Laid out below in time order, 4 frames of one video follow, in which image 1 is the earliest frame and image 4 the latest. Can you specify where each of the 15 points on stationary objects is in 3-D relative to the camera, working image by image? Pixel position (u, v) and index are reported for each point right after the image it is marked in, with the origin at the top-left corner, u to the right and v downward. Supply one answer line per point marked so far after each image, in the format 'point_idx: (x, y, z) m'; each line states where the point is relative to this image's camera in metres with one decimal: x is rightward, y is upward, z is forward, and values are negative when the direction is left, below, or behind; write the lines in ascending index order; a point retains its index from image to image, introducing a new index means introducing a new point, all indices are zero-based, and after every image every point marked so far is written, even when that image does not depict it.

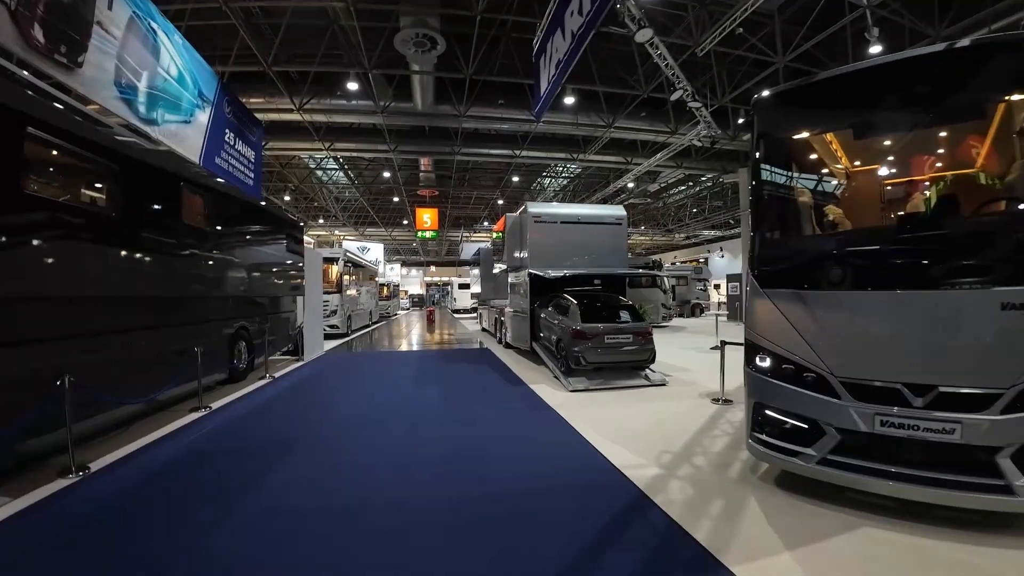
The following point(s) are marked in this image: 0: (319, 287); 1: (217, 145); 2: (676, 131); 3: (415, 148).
0: (-4.6, 0.0, +10.1) m
1: (-4.9, +2.4, +7.1) m
2: (+4.6, +4.4, +11.9) m
3: (-3.2, +4.5, +13.7) m
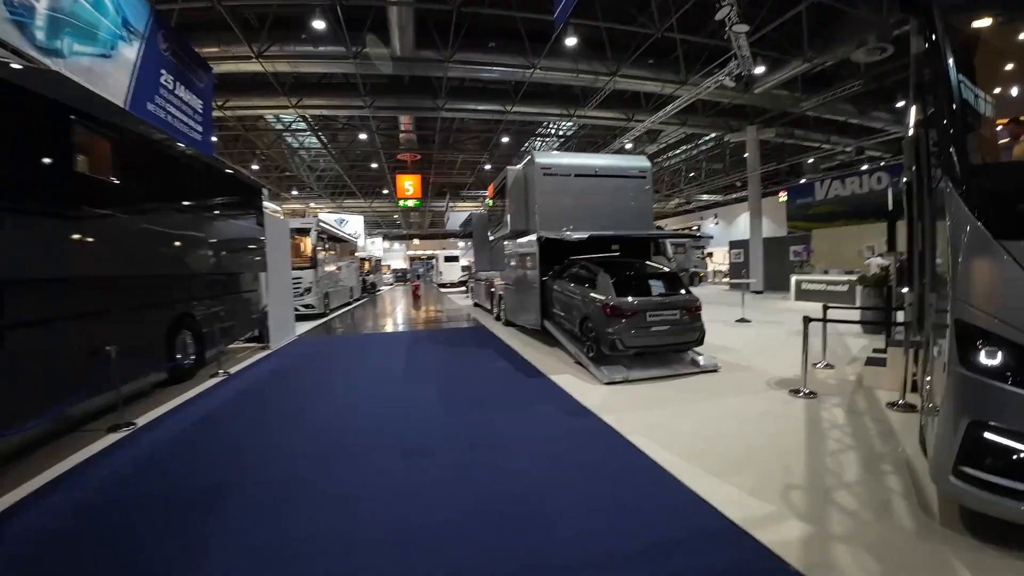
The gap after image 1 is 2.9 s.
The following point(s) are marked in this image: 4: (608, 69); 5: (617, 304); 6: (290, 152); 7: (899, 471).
0: (-4.7, +0.5, +8.8) m
1: (-4.9, +2.7, +5.7) m
2: (+4.4, +5.2, +10.7) m
3: (-3.4, +5.3, +12.2) m
4: (+2.3, +5.4, +10.3) m
5: (+1.1, -0.2, +4.5) m
6: (-9.2, +5.7, +17.5) m
7: (+2.2, -1.0, +2.4) m
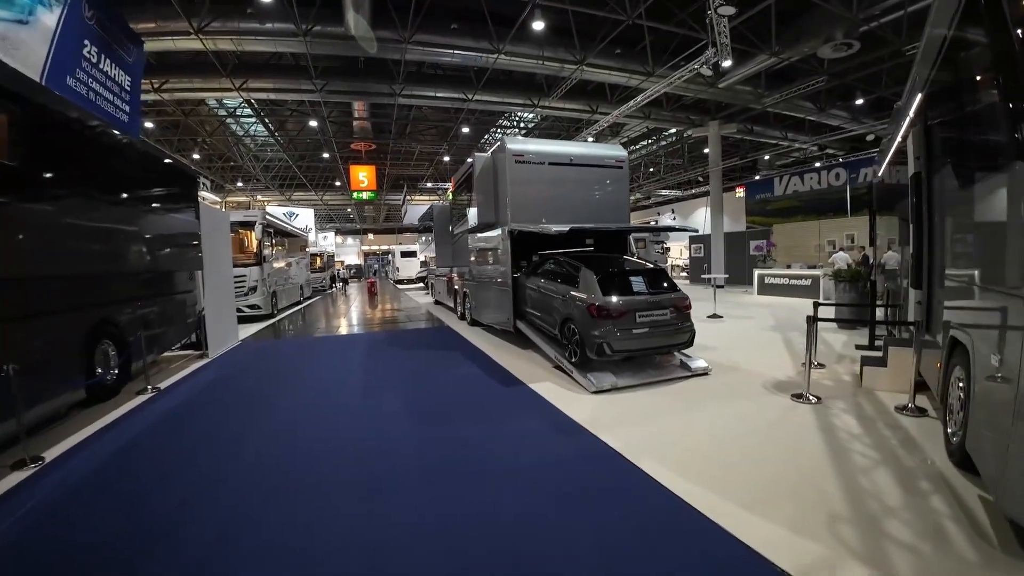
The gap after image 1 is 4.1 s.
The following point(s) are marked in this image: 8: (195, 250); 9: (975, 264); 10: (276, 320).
0: (-5.3, +0.5, +7.9) m
1: (-5.2, +2.7, +4.7) m
2: (+3.5, +5.3, +10.5) m
3: (-4.4, +5.4, +11.3) m
4: (+1.5, +5.5, +10.0) m
5: (+0.9, -0.2, +4.2) m
6: (-10.7, +5.7, +16.1) m
7: (+2.2, -1.0, +2.2) m
8: (-4.8, +0.6, +6.2) m
9: (+2.5, +0.1, +2.3) m
10: (-6.3, -0.9, +11.4) m
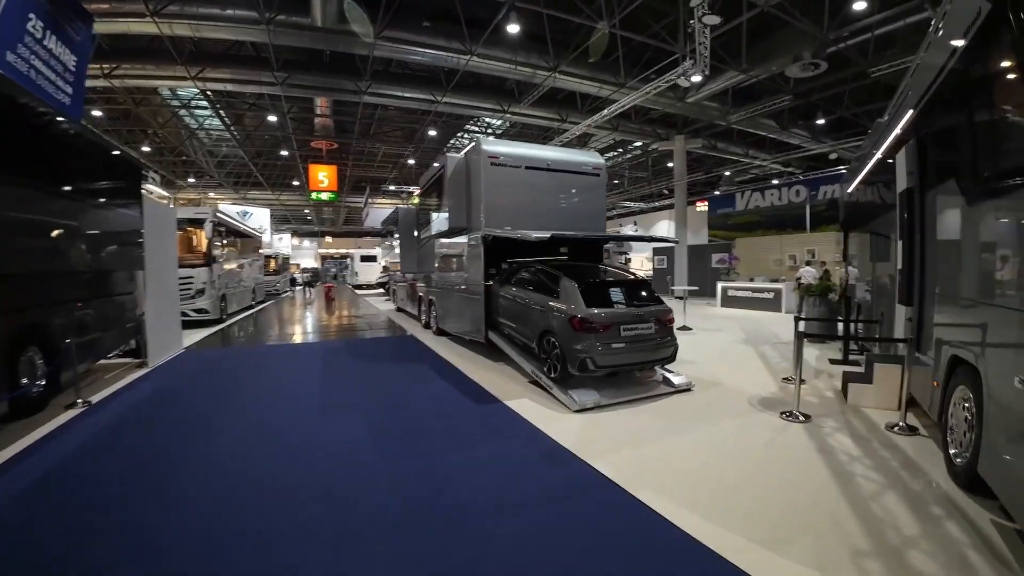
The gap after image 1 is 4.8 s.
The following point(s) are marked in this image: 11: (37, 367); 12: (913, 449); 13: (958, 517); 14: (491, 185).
0: (-5.8, +0.5, +7.1) m
1: (-5.4, +2.7, +4.0) m
2: (+2.8, +5.1, +10.6) m
3: (-5.1, +5.2, +10.6) m
4: (+0.9, +5.2, +9.9) m
5: (+0.7, -0.3, +3.9) m
6: (-11.8, +5.6, +14.9) m
7: (+2.2, -1.1, +2.1) m
8: (-5.2, +0.5, +5.5) m
9: (+2.5, 0.0, +2.2) m
10: (-7.2, -1.0, +10.5) m
11: (-4.8, -0.8, +4.0) m
12: (+2.6, -1.0, +2.7) m
13: (+2.2, -1.1, +2.1) m
14: (-0.3, +1.5, +6.1) m
